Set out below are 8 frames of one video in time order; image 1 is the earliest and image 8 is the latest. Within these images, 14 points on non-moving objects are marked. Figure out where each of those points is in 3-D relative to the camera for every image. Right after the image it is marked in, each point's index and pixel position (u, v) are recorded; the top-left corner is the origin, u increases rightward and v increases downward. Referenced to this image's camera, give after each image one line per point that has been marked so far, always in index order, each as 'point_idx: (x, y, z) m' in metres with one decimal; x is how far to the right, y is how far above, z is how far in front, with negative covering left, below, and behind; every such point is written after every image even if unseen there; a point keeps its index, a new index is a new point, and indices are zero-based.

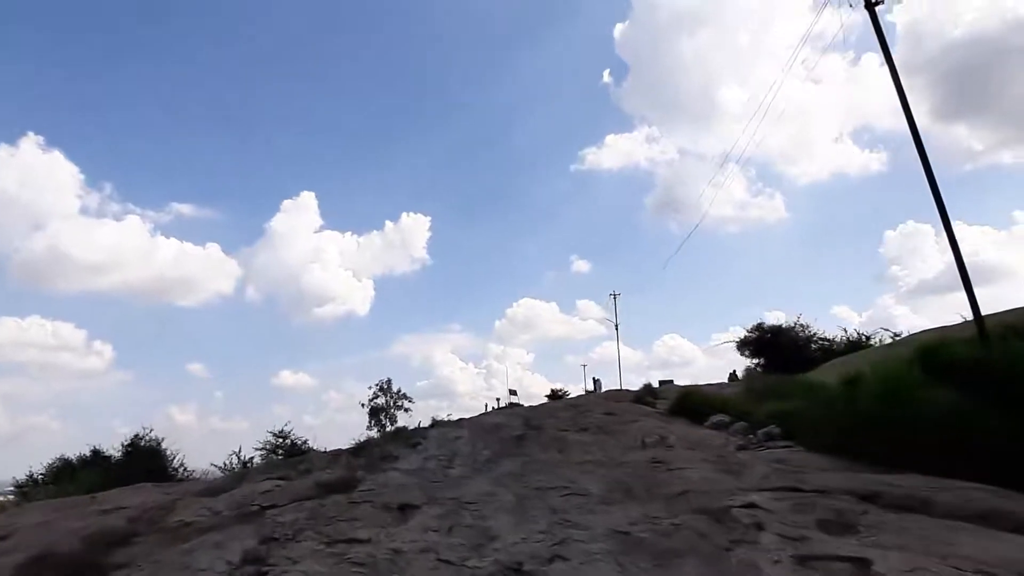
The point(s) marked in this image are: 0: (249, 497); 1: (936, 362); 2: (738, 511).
0: (-4.2, -3.3, +10.6) m
1: (+5.9, -1.0, +9.1) m
2: (+2.0, -2.0, +5.9) m
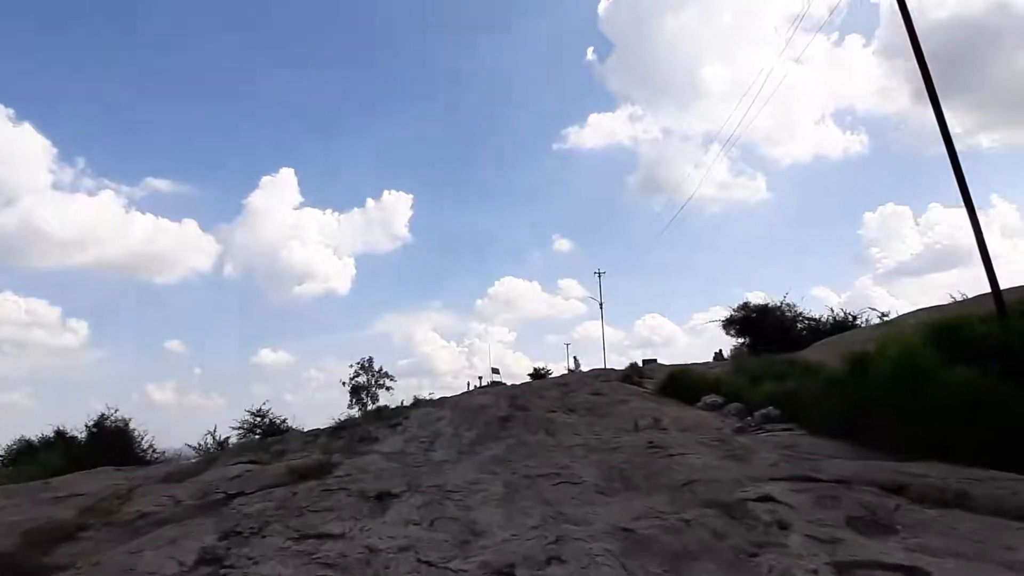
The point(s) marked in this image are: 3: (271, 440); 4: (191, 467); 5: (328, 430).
0: (-4.4, -2.9, +9.9) m
1: (+5.7, -0.7, +8.6) m
2: (+1.9, -1.7, +5.3) m
3: (-5.4, -3.4, +15.0) m
4: (-6.4, -3.5, +13.2) m
5: (-4.2, -3.2, +15.3) m
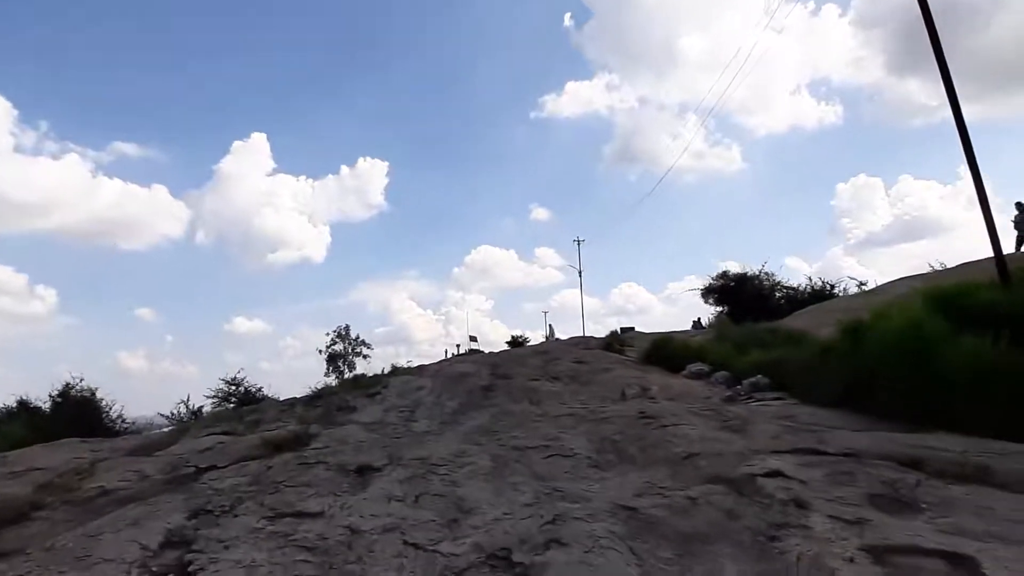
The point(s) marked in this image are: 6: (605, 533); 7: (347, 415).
0: (-4.6, -2.4, +9.4) m
1: (+5.5, -0.2, +8.3) m
2: (+1.9, -1.4, +5.0) m
3: (-5.8, -2.6, +14.5) m
4: (-6.7, -2.9, +12.7) m
5: (-4.6, -2.4, +14.8) m
6: (+0.6, -1.7, +4.5) m
7: (-3.3, -2.5, +13.3) m
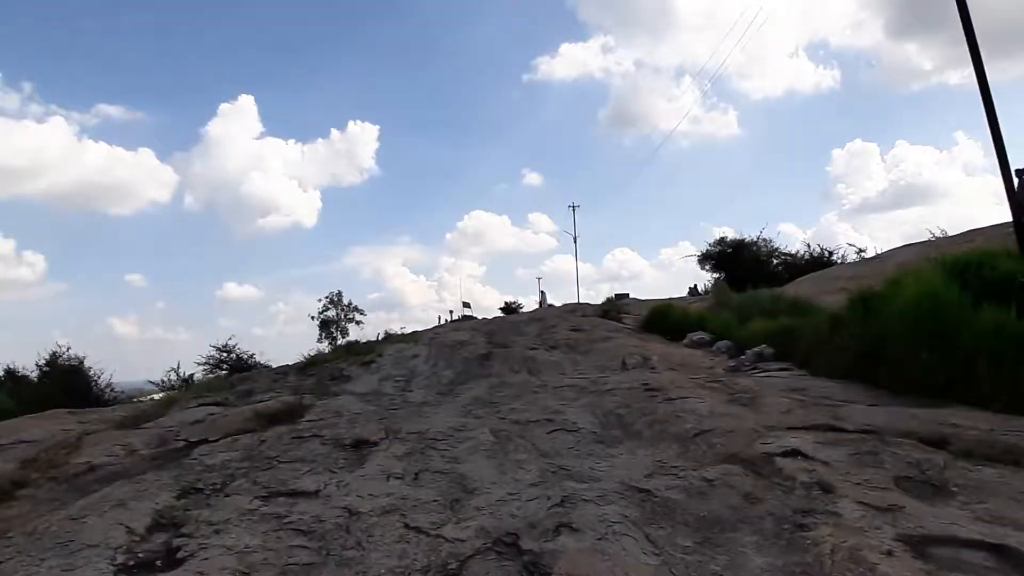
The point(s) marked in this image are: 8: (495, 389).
0: (-4.6, -1.9, +9.1) m
1: (+5.6, +0.1, +8.0) m
2: (+1.9, -1.2, +4.7) m
3: (-5.9, -1.9, +14.2) m
4: (-6.8, -2.3, +12.4) m
5: (-4.7, -1.7, +14.5) m
6: (+0.7, -1.5, +4.3) m
7: (-3.4, -1.9, +13.1) m
8: (-0.3, -1.6, +10.7) m
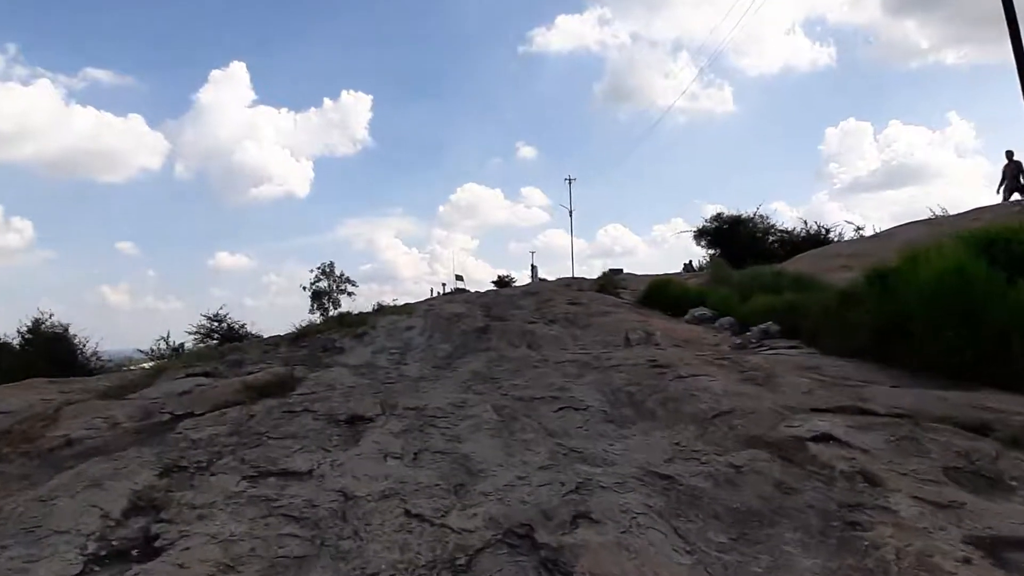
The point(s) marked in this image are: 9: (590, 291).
0: (-4.6, -1.5, +8.7) m
1: (+5.6, +0.4, +7.7) m
2: (+2.0, -1.1, +4.4) m
3: (-5.9, -1.2, +13.8) m
4: (-6.8, -1.6, +12.0) m
5: (-4.7, -1.1, +14.1) m
6: (+0.8, -1.3, +3.9) m
7: (-3.4, -1.3, +12.7) m
8: (-0.3, -1.2, +10.3) m
9: (+2.3, -0.1, +19.6) m
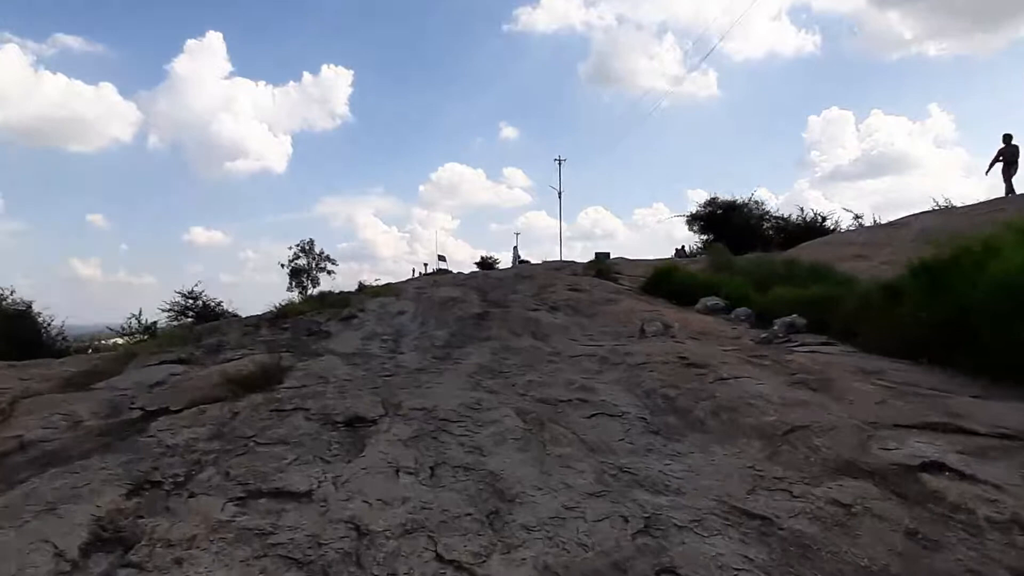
0: (-4.4, -1.2, +7.8) m
1: (+5.8, +0.4, +7.0) m
2: (+2.3, -1.1, +3.6) m
3: (-5.9, -0.8, +12.8) m
4: (-6.7, -1.3, +11.0) m
5: (-4.7, -0.7, +13.1) m
6: (+1.1, -1.3, +3.1) m
7: (-3.3, -1.0, +11.8) m
8: (-0.2, -1.0, +9.4) m
9: (+2.2, +0.3, +18.8) m
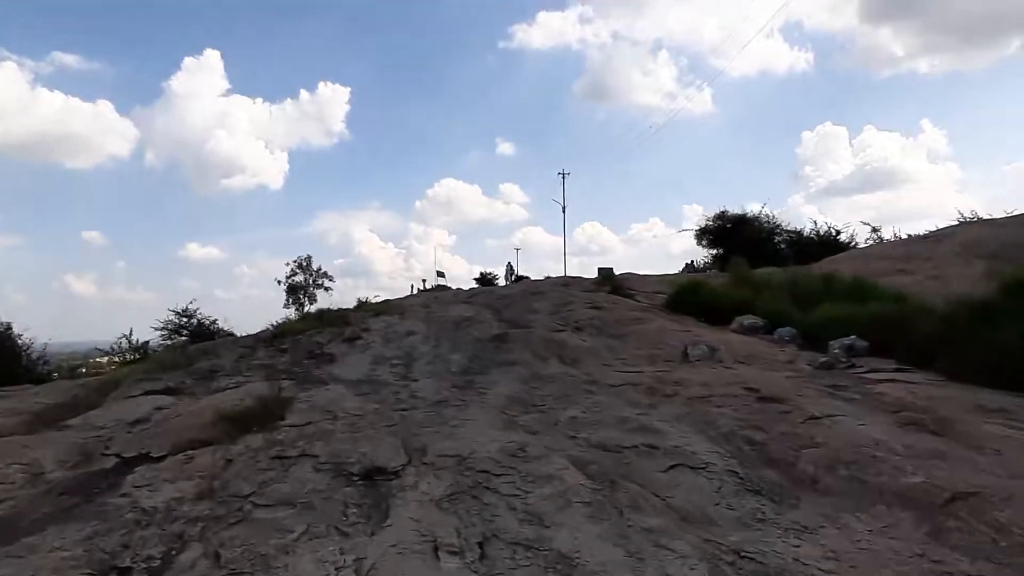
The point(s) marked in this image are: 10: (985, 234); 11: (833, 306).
0: (-4.0, -1.5, +6.6) m
1: (+6.2, +0.3, +5.9) m
2: (+2.7, -1.2, +2.5) m
3: (-5.5, -1.2, +11.6) m
4: (-6.3, -1.6, +9.8) m
5: (-4.3, -1.0, +12.0) m
6: (+1.5, -1.4, +2.0) m
7: (-3.0, -1.3, +10.6) m
8: (+0.2, -1.2, +8.3) m
9: (+2.5, -0.1, +17.7) m
10: (+11.3, +1.4, +16.0) m
11: (+5.5, -0.3, +11.4) m
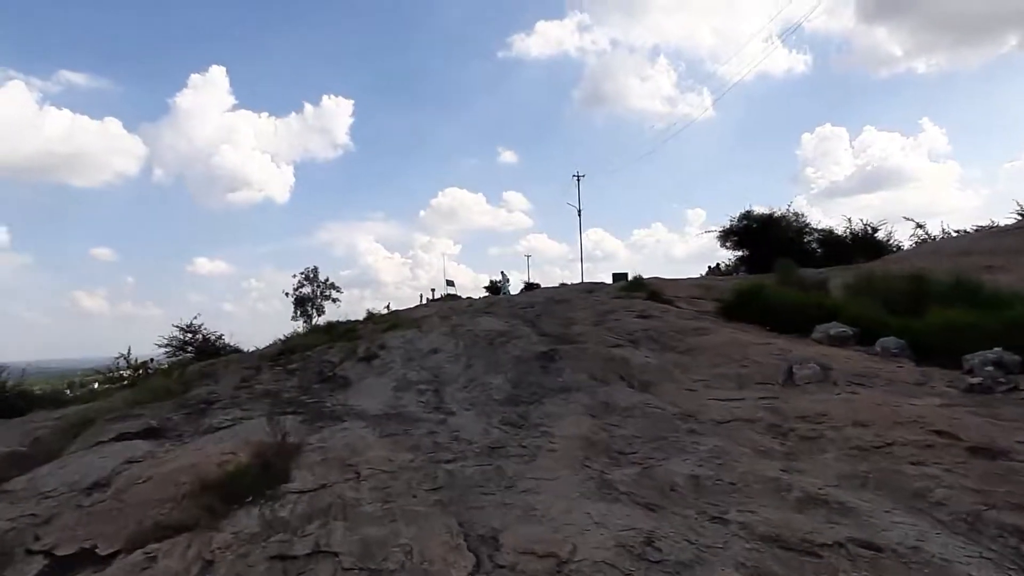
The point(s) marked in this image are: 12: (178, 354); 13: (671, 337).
0: (-3.3, -1.6, +4.8) m
1: (+6.9, +0.3, +4.0) m
2: (+3.4, -1.1, +0.6) m
3: (-4.8, -1.4, +9.8) m
4: (-5.6, -1.8, +8.0) m
5: (-3.6, -1.2, +10.1) m
6: (+2.1, -1.4, +0.1) m
7: (-2.2, -1.5, +8.8) m
8: (+0.9, -1.3, +6.5) m
9: (+3.3, -0.3, +15.8) m
10: (+12.0, +1.4, +14.0) m
11: (+6.2, -0.3, +9.5) m
12: (-9.9, -2.1, +19.5) m
13: (+2.6, -0.8, +10.7) m
